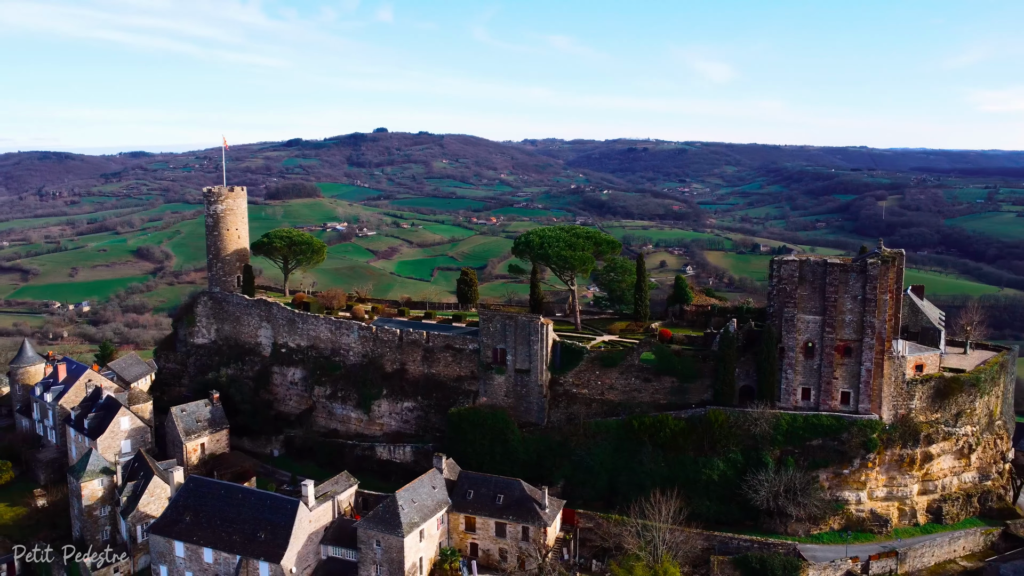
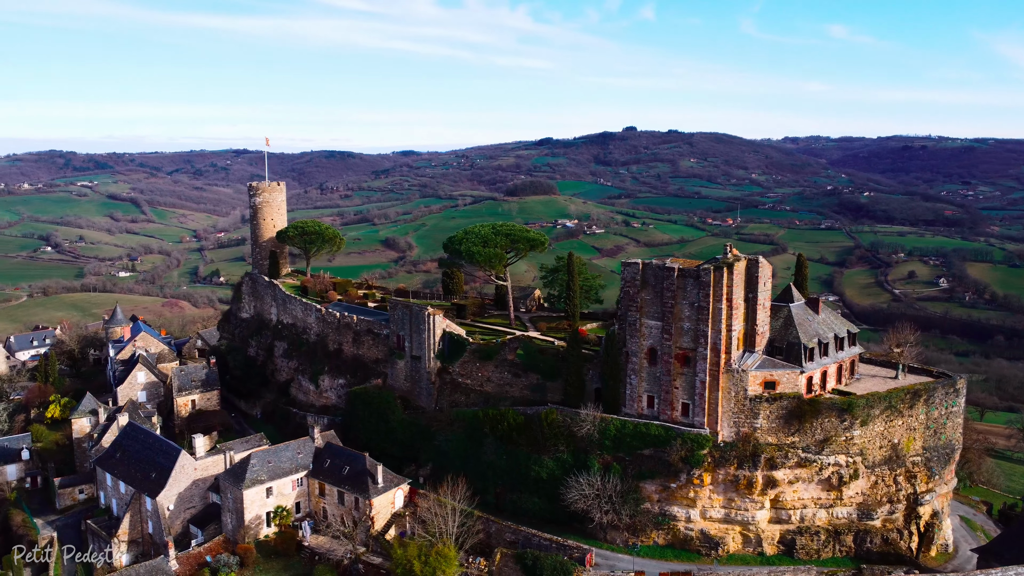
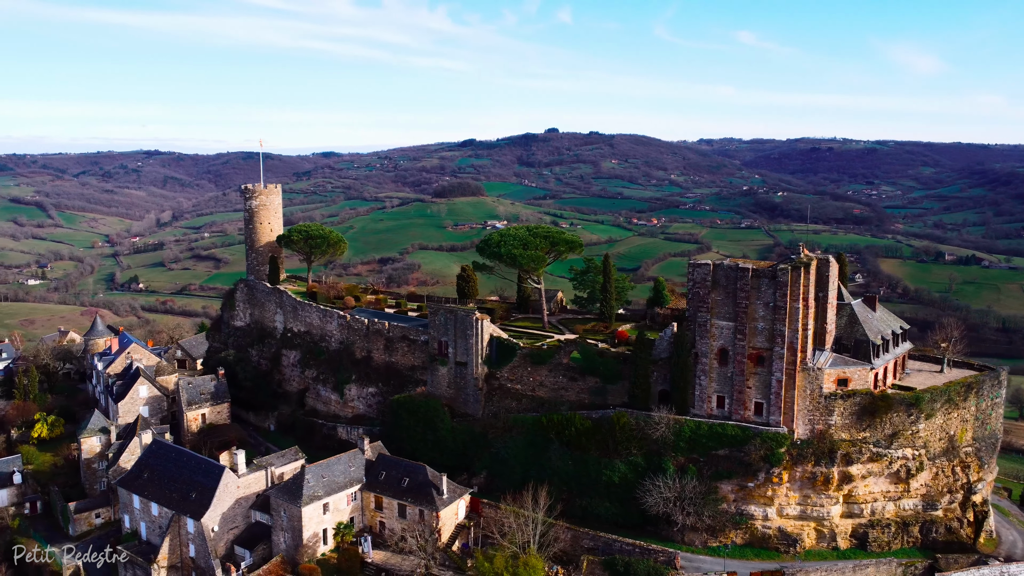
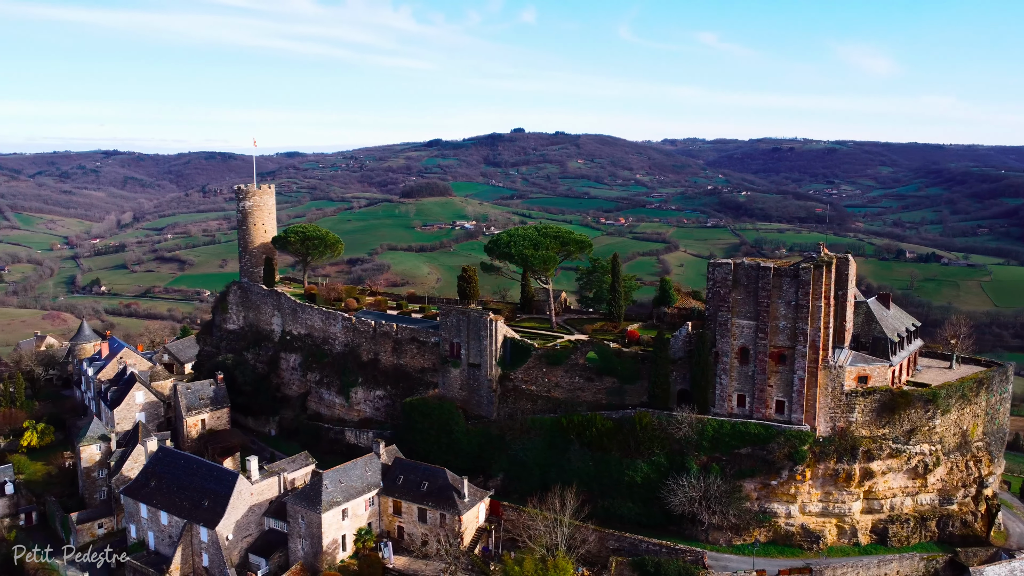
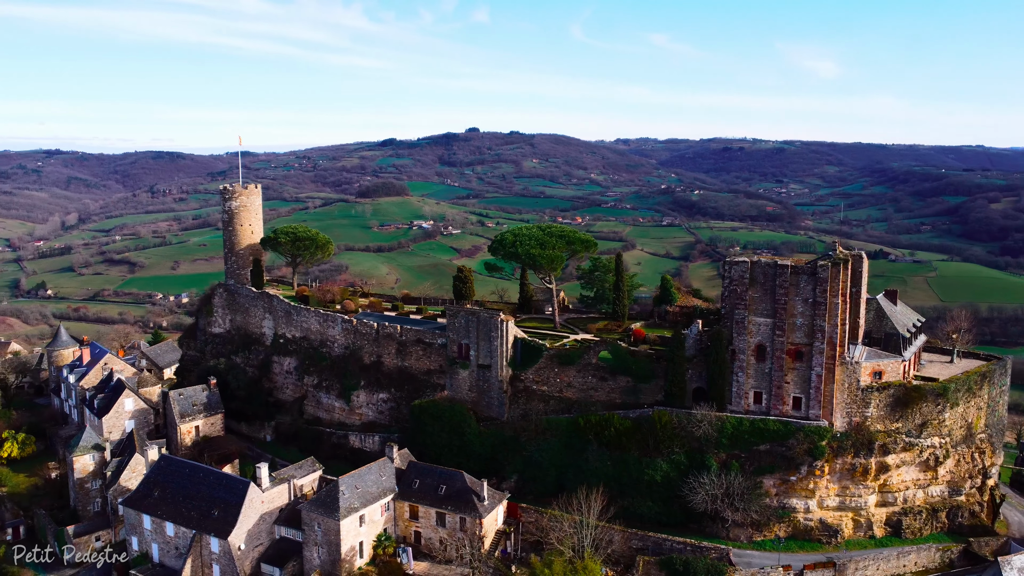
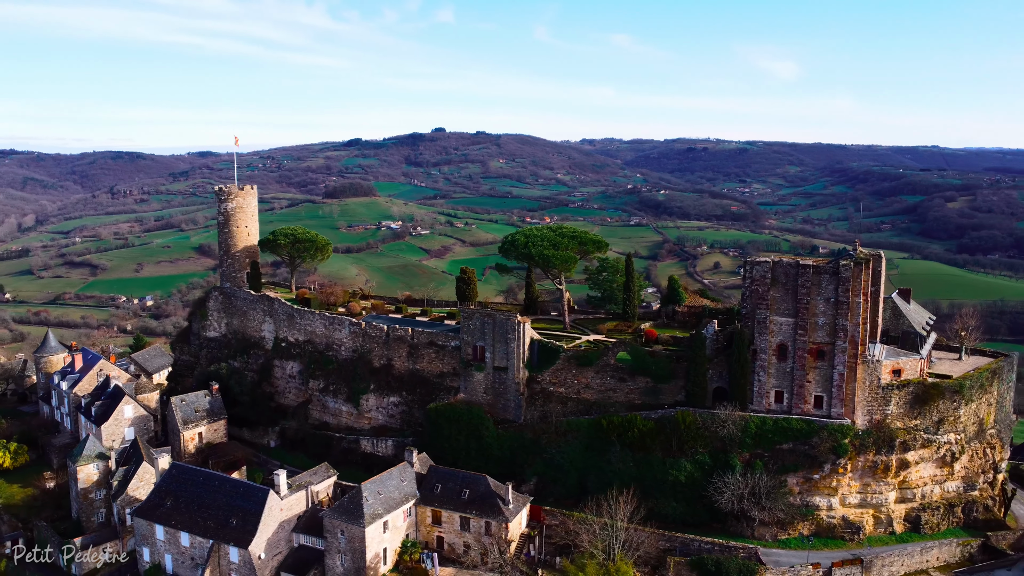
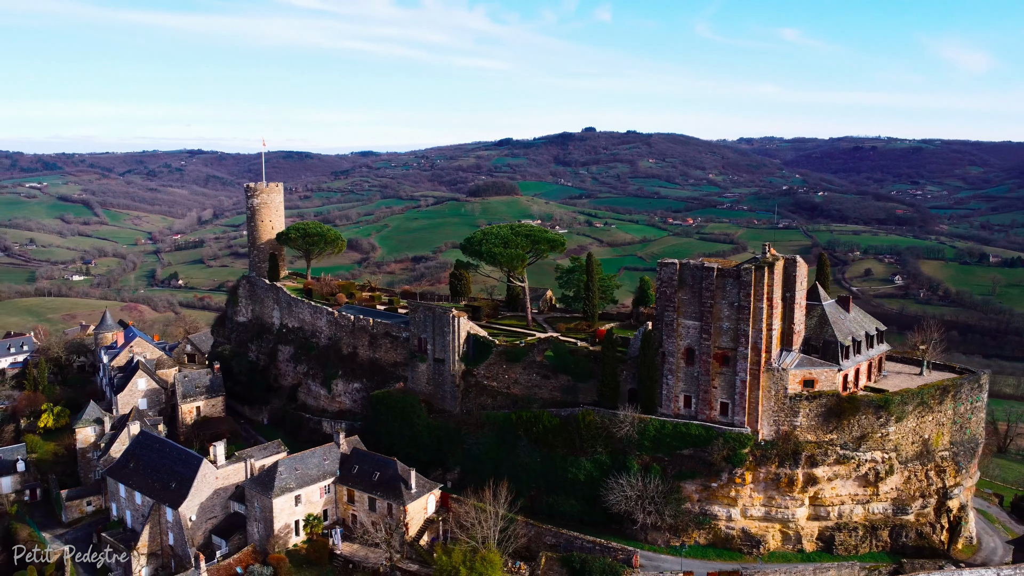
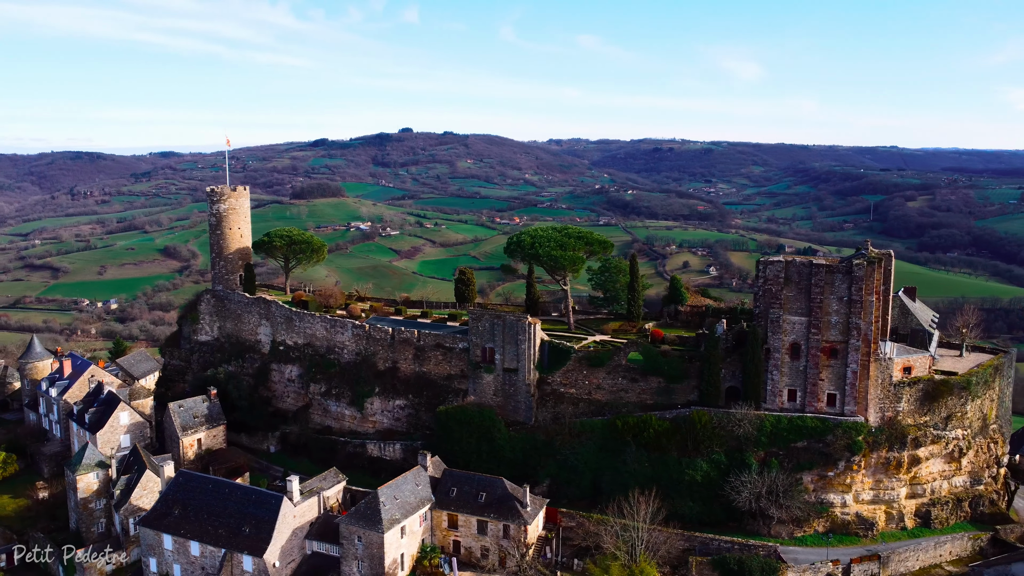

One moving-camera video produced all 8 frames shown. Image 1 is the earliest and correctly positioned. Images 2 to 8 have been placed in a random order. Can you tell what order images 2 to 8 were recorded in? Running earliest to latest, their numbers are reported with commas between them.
8, 6, 5, 4, 3, 7, 2
